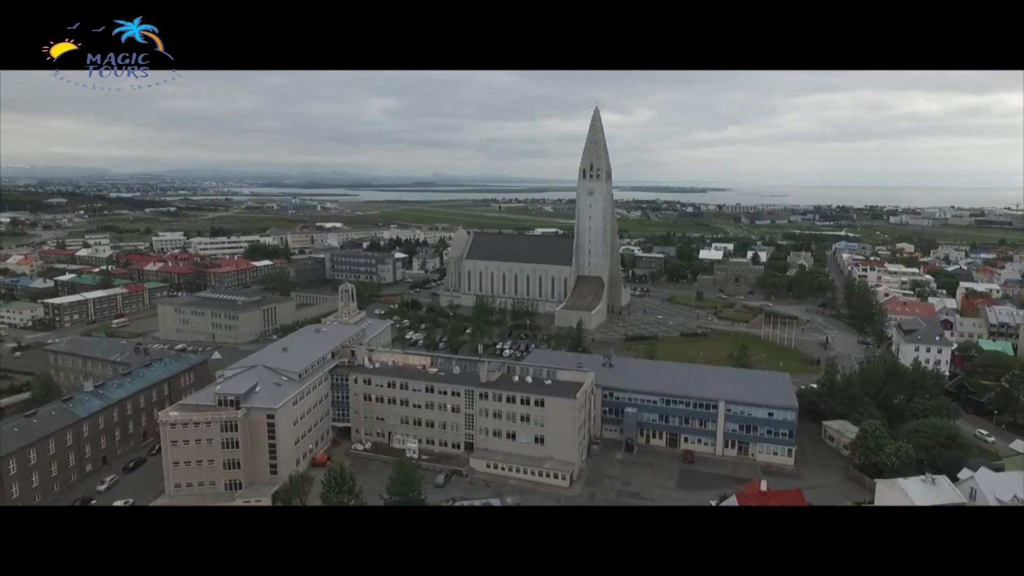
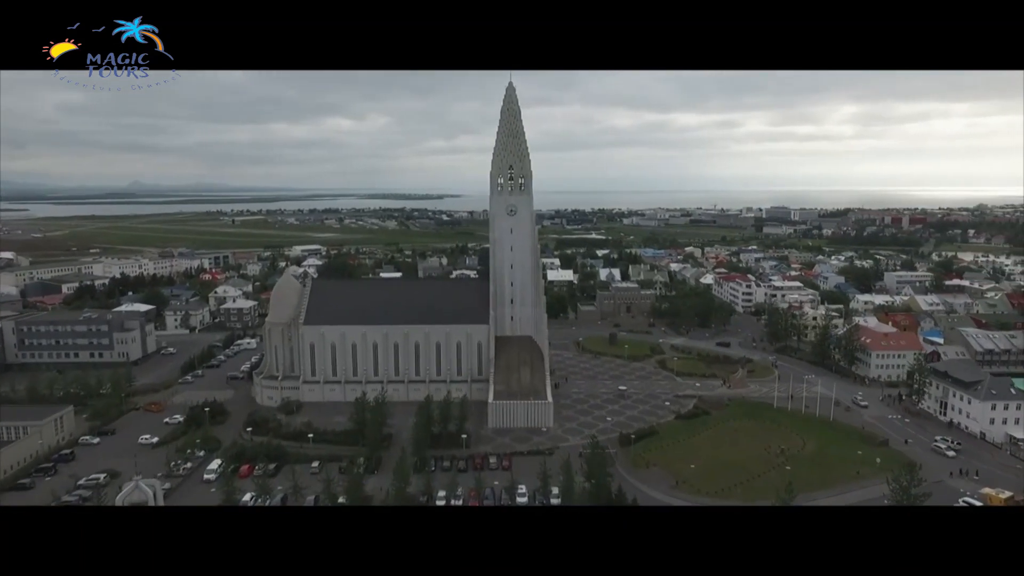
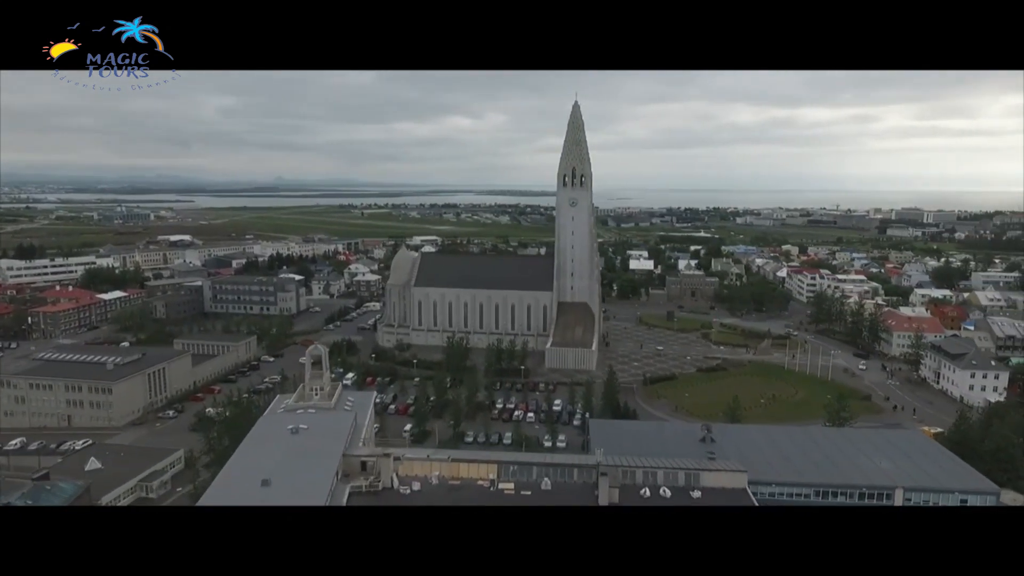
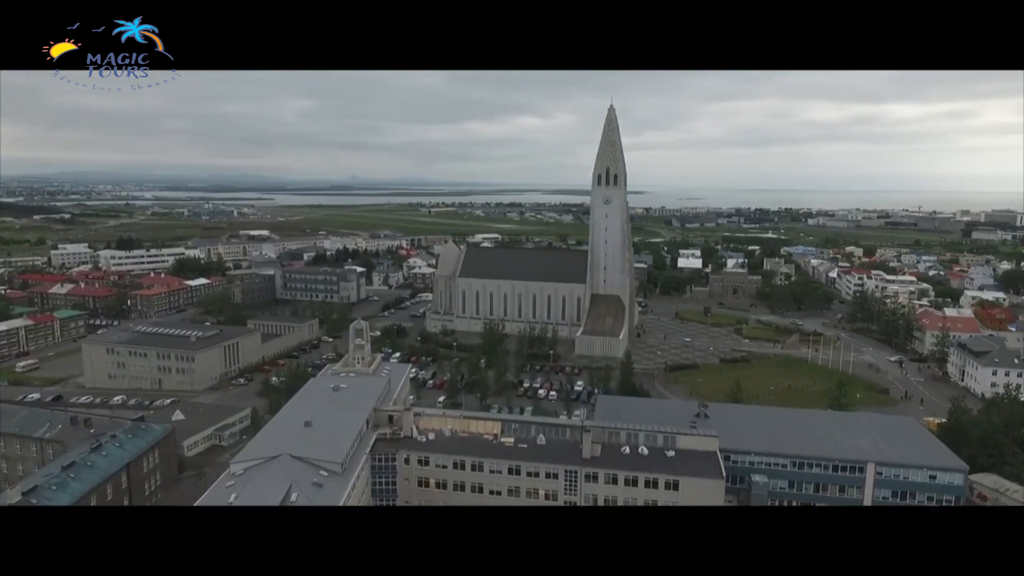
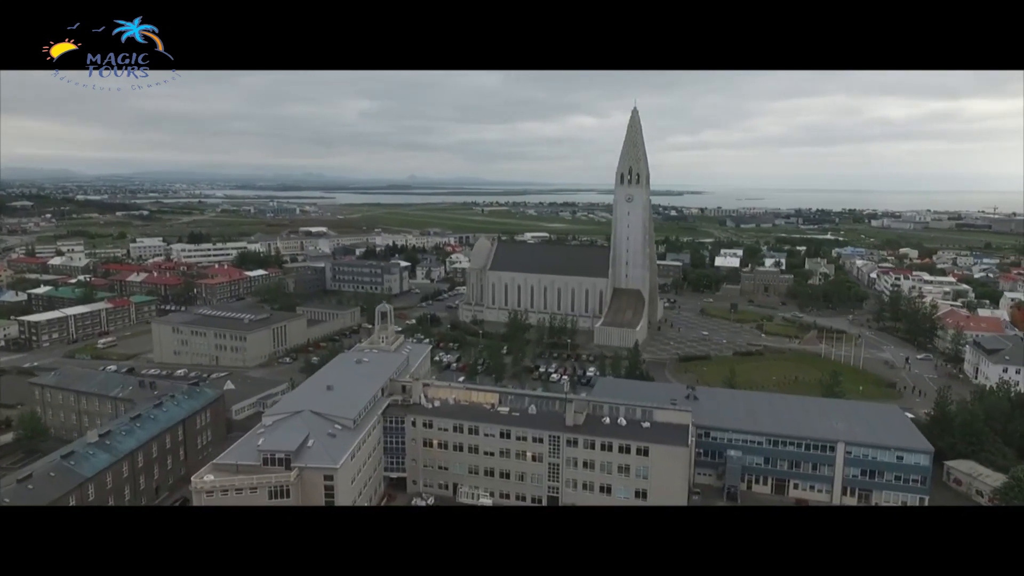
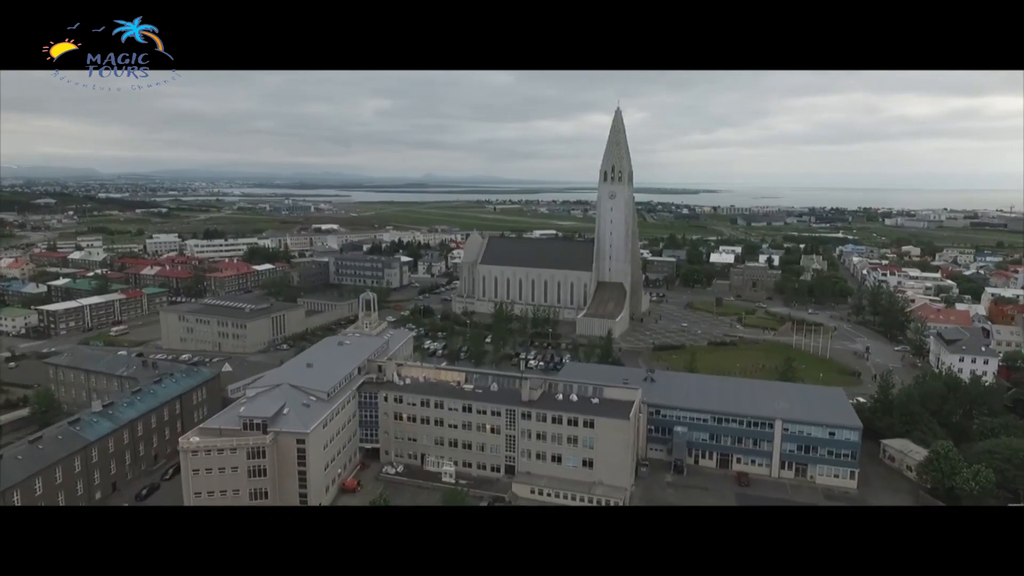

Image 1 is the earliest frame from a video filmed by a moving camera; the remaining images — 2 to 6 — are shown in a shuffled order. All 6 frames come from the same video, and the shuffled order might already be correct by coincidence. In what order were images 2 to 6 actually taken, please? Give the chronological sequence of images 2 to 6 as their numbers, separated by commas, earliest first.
6, 5, 4, 3, 2
